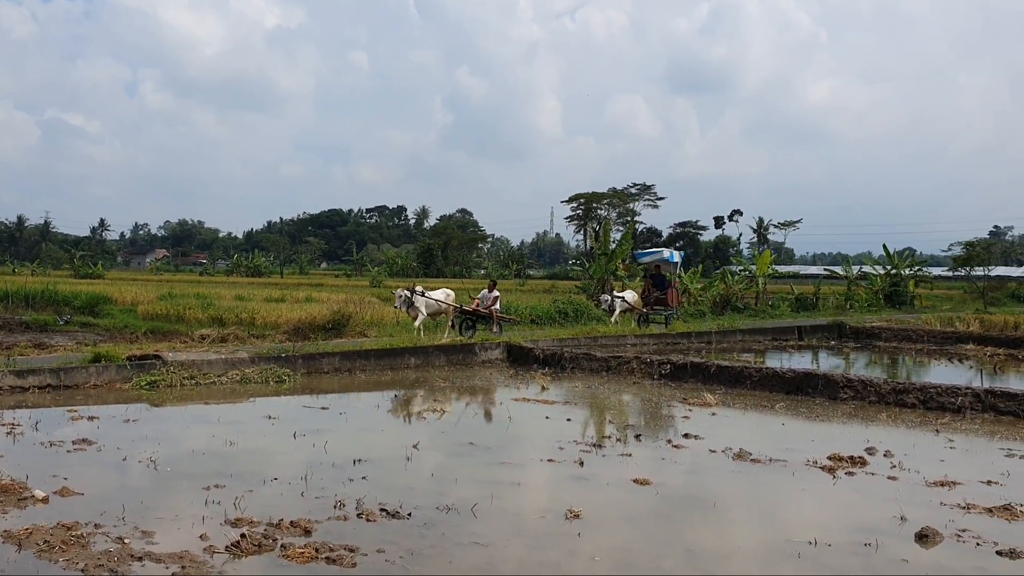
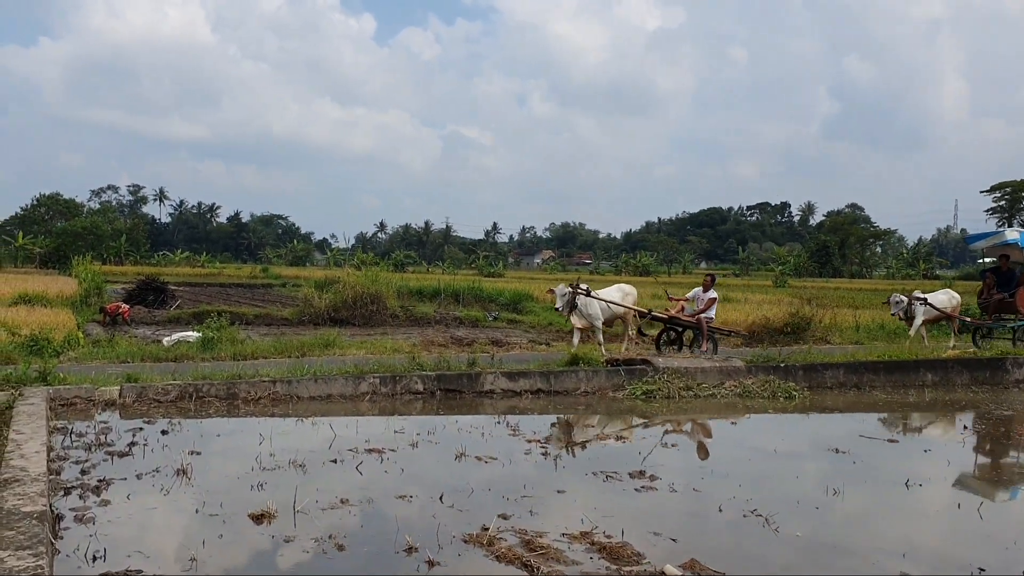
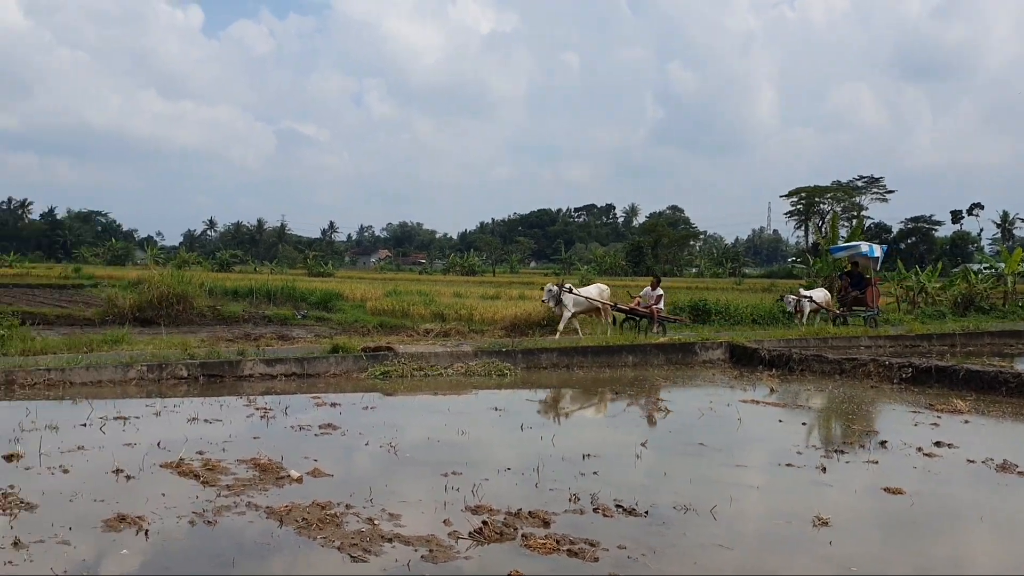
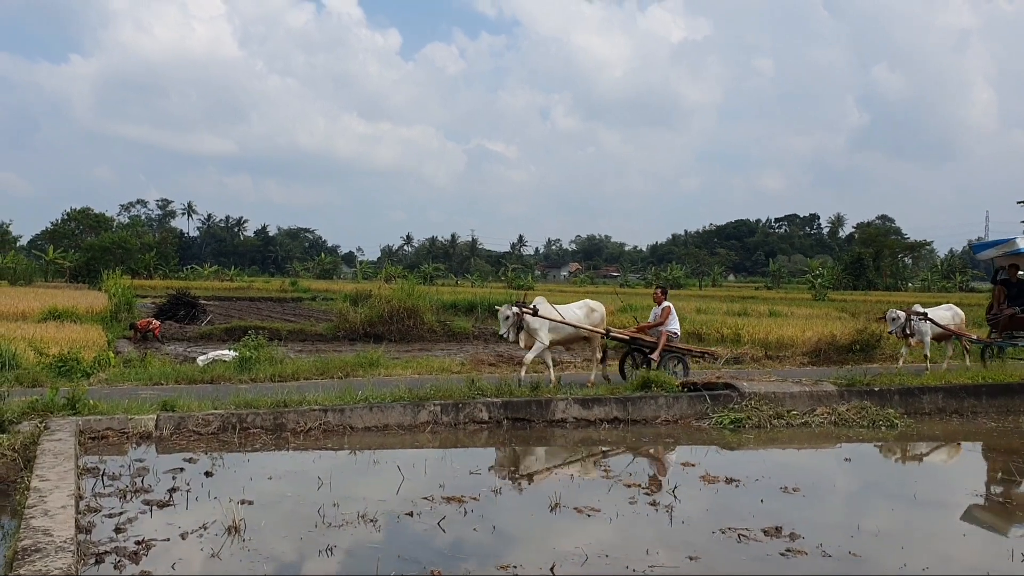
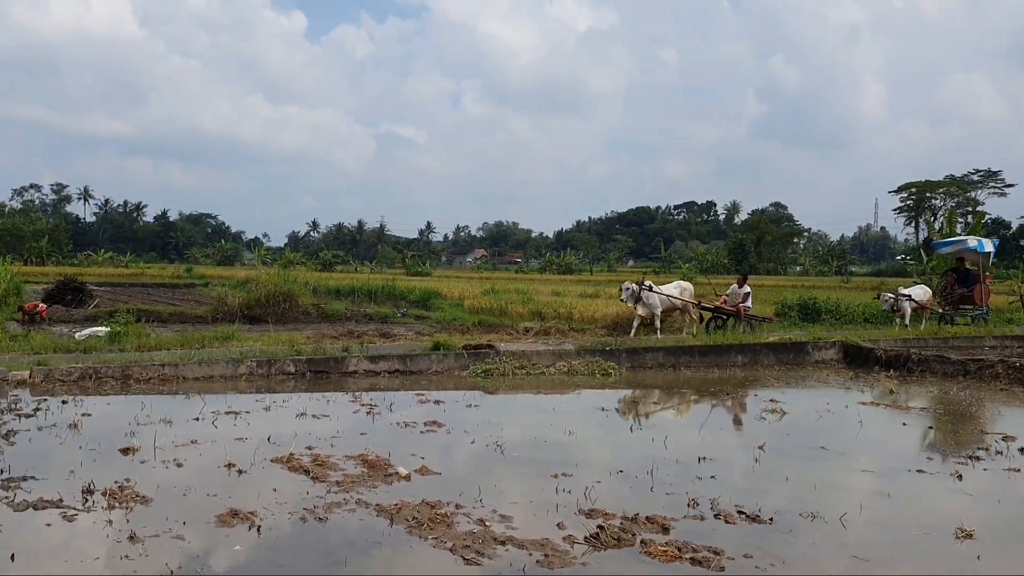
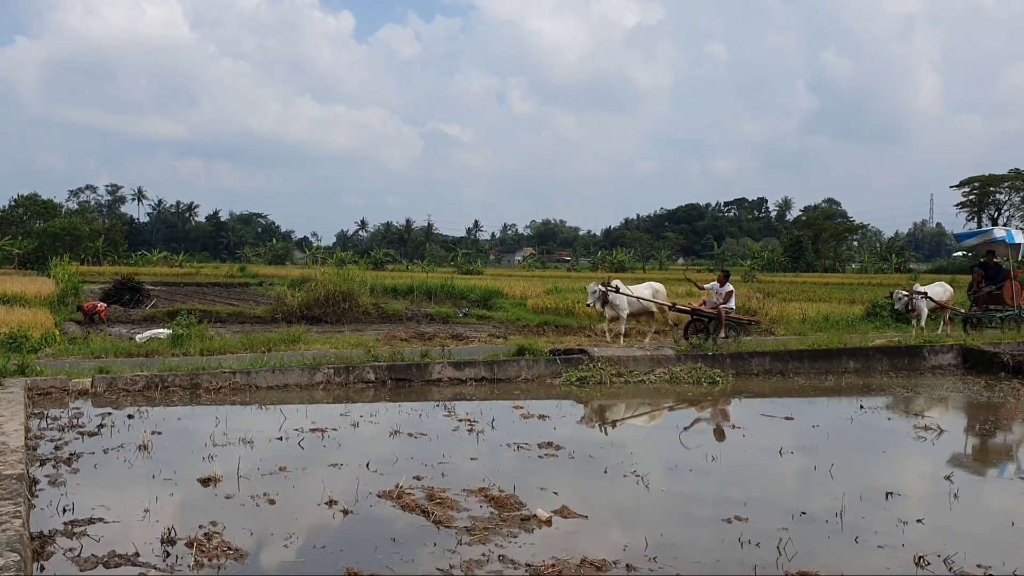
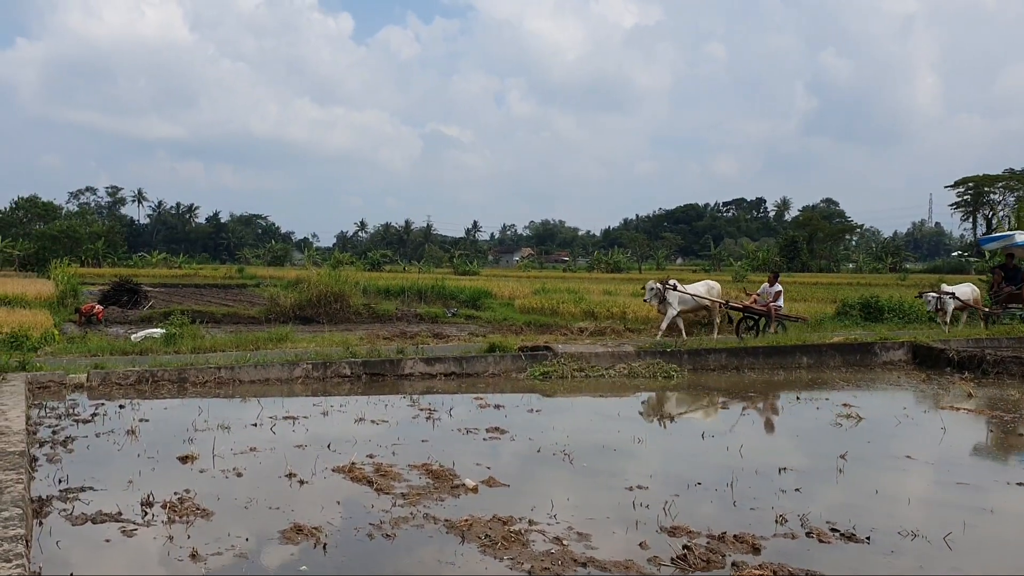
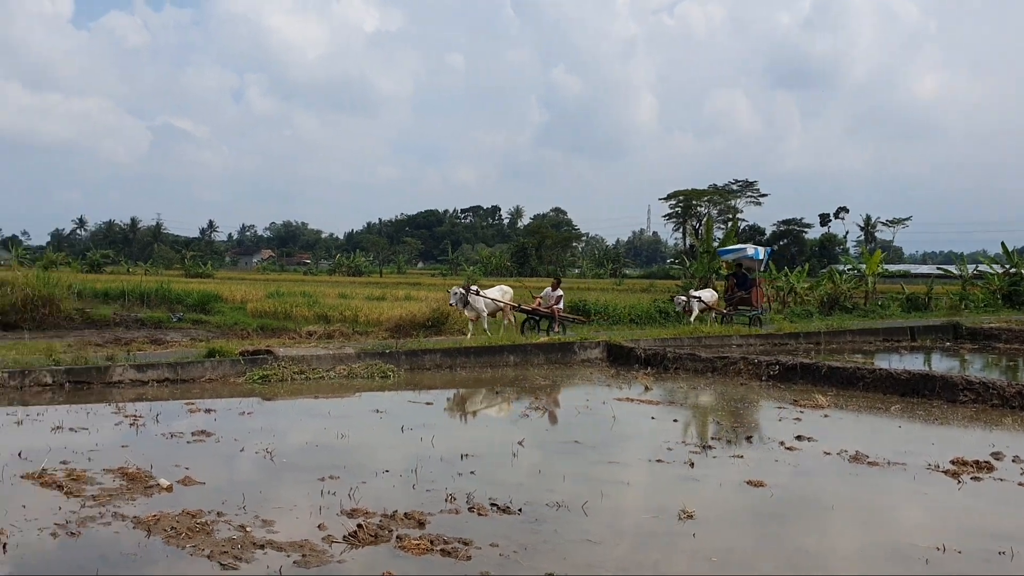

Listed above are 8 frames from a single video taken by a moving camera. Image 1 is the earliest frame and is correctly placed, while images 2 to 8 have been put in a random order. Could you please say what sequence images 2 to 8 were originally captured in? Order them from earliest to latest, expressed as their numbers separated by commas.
8, 3, 5, 7, 6, 2, 4
